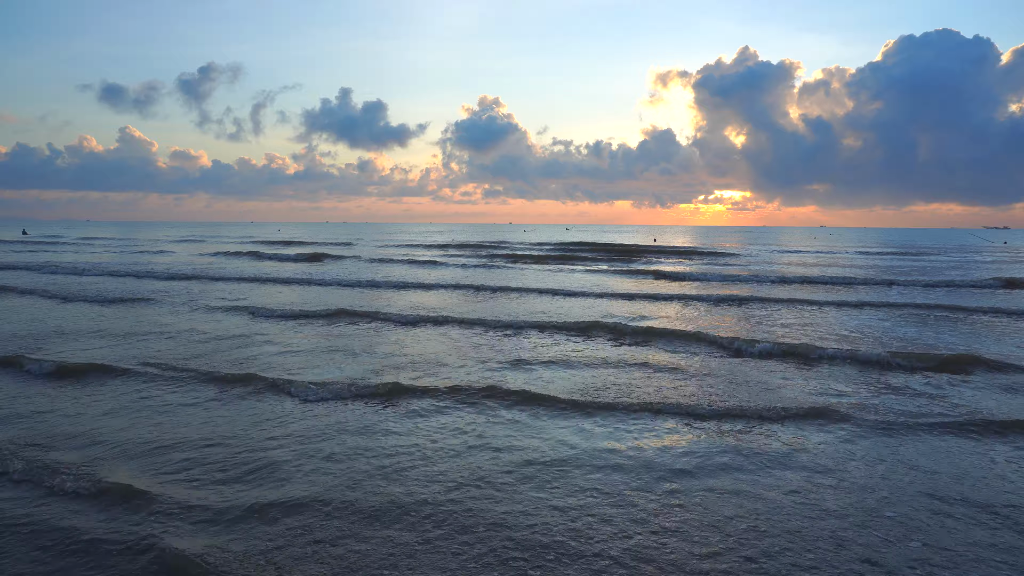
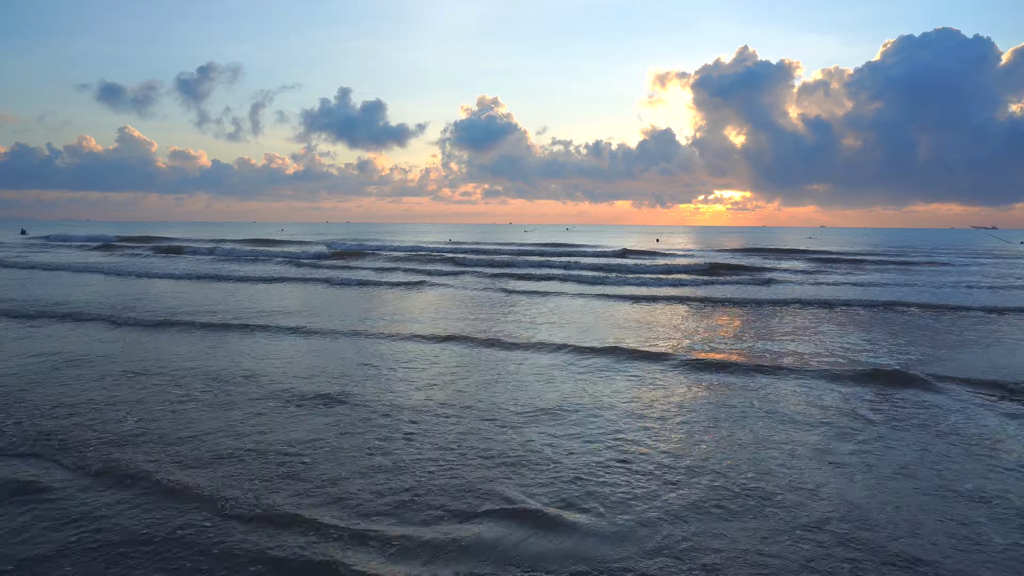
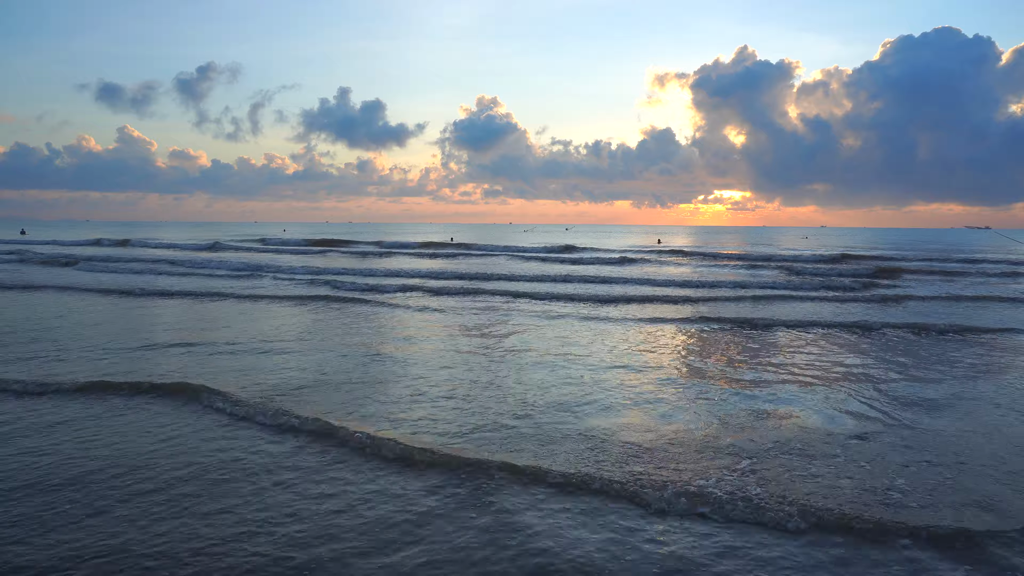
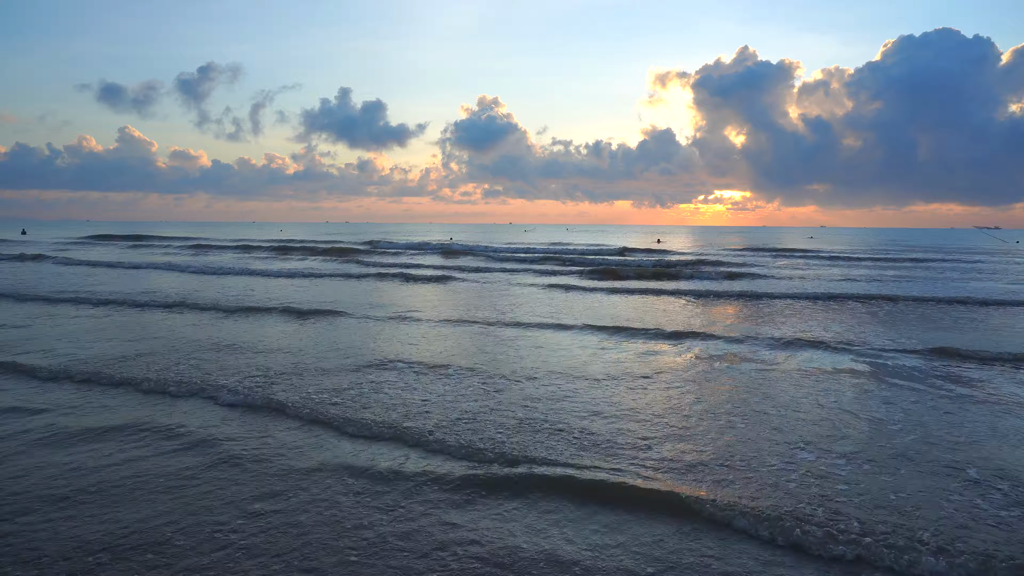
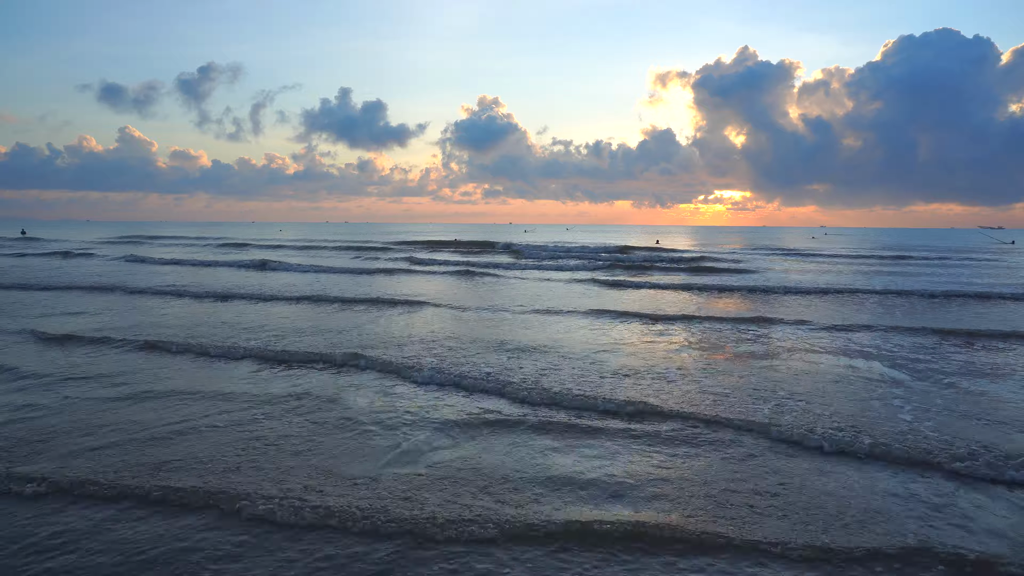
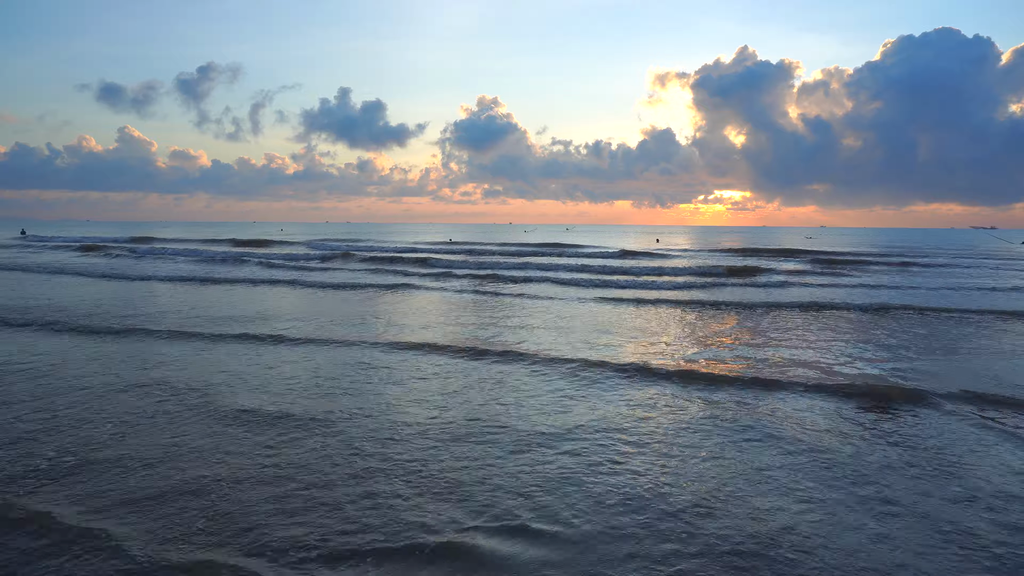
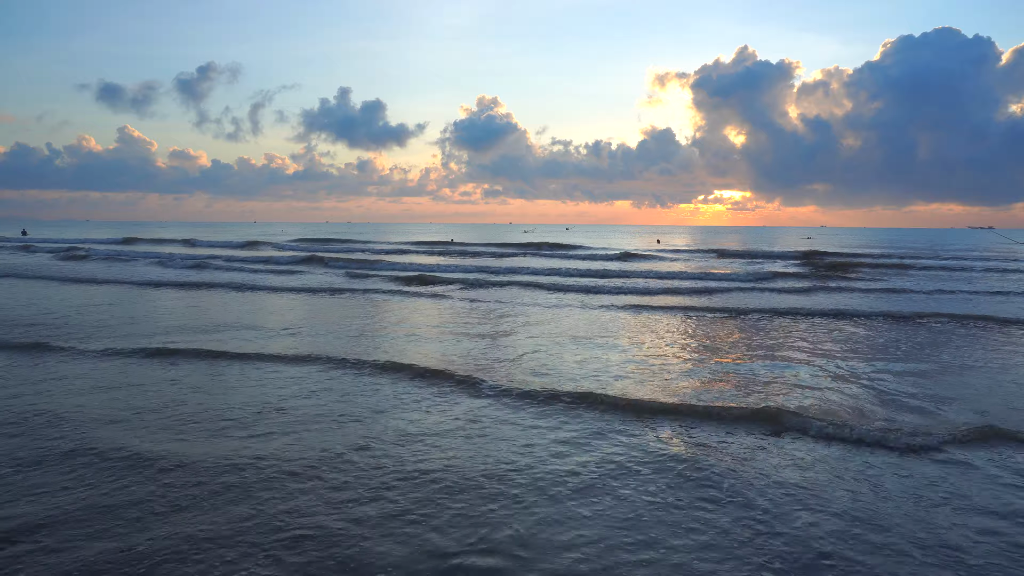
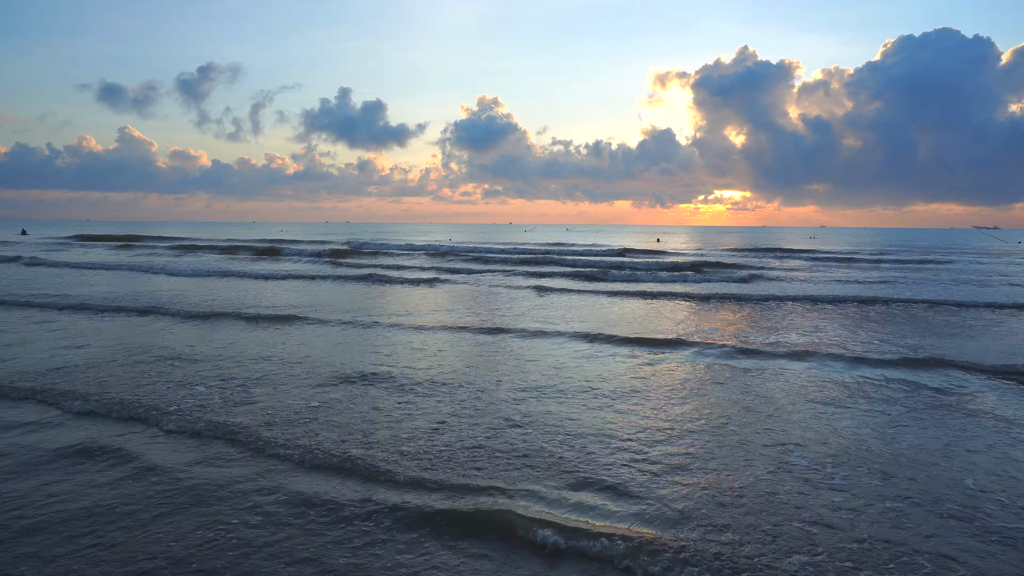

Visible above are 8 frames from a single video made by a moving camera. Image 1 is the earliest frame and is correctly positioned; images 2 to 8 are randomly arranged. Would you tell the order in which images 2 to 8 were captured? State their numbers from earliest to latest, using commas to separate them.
5, 4, 8, 2, 6, 7, 3
